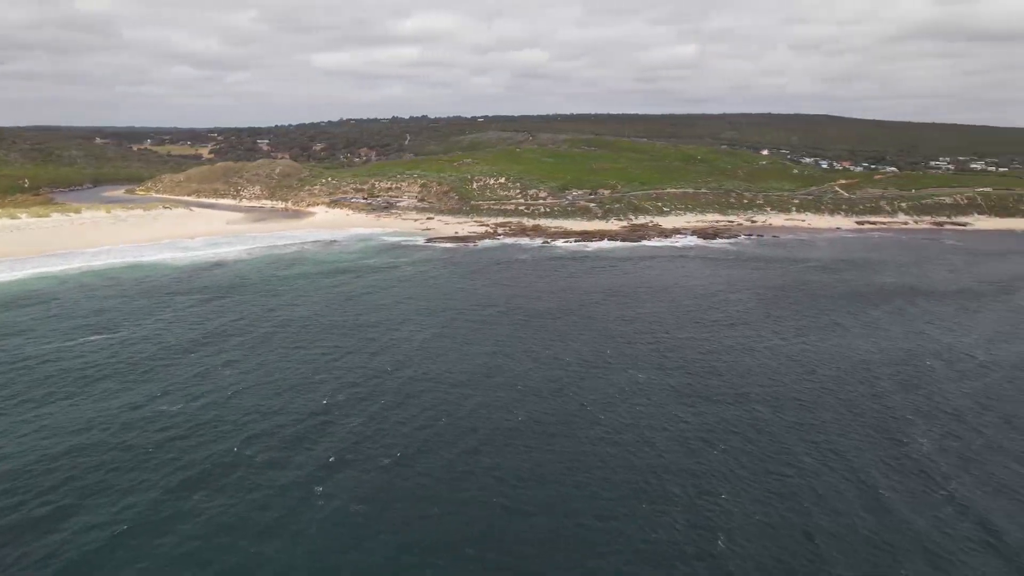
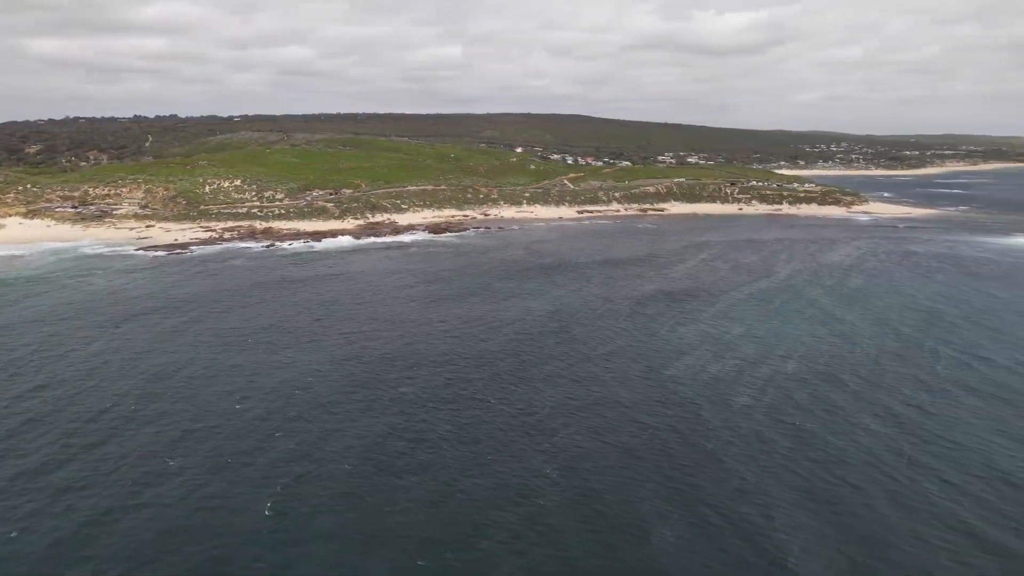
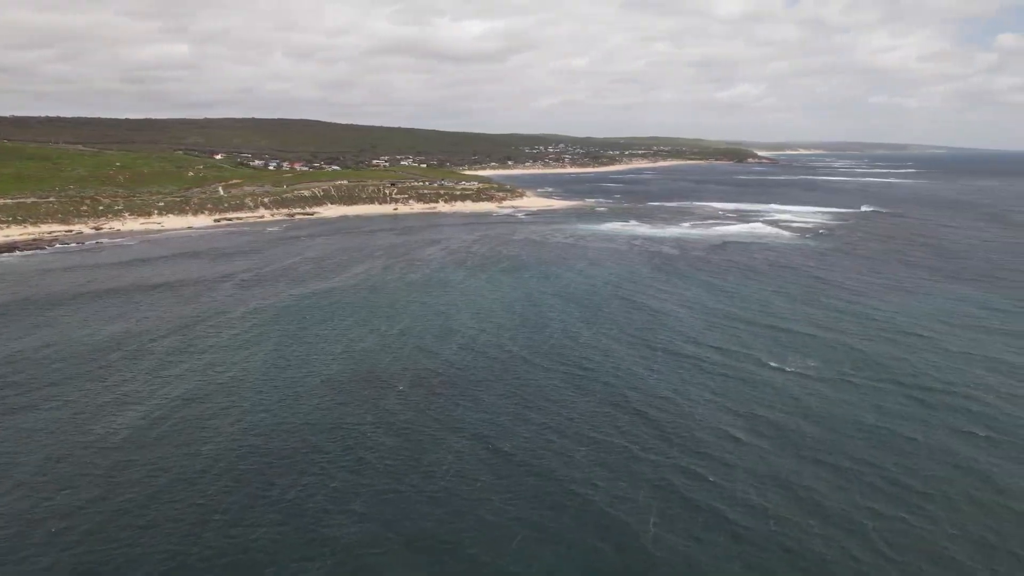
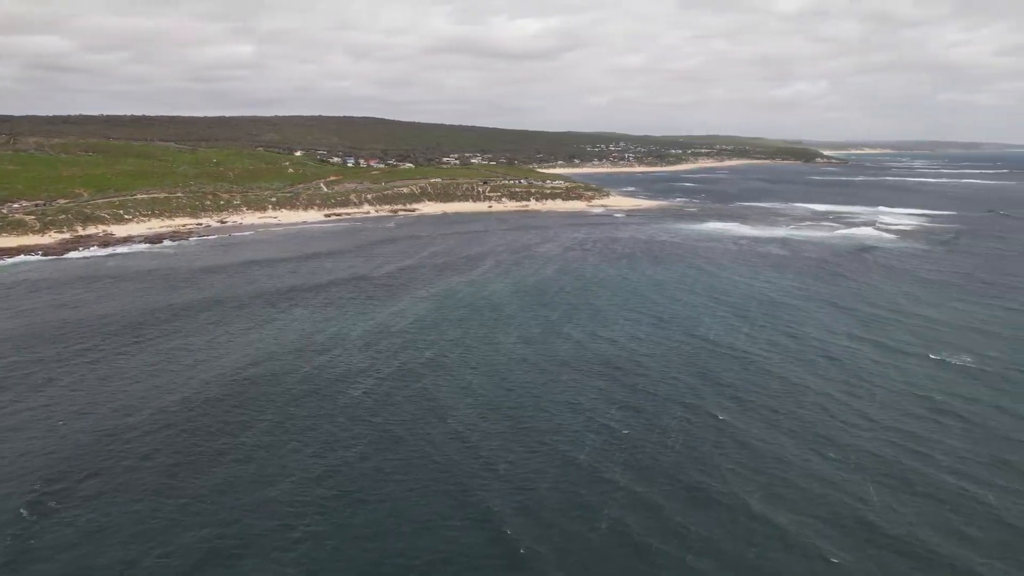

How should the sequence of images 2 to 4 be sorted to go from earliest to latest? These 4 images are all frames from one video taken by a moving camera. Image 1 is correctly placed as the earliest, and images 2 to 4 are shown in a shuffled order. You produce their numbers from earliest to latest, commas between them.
2, 4, 3
